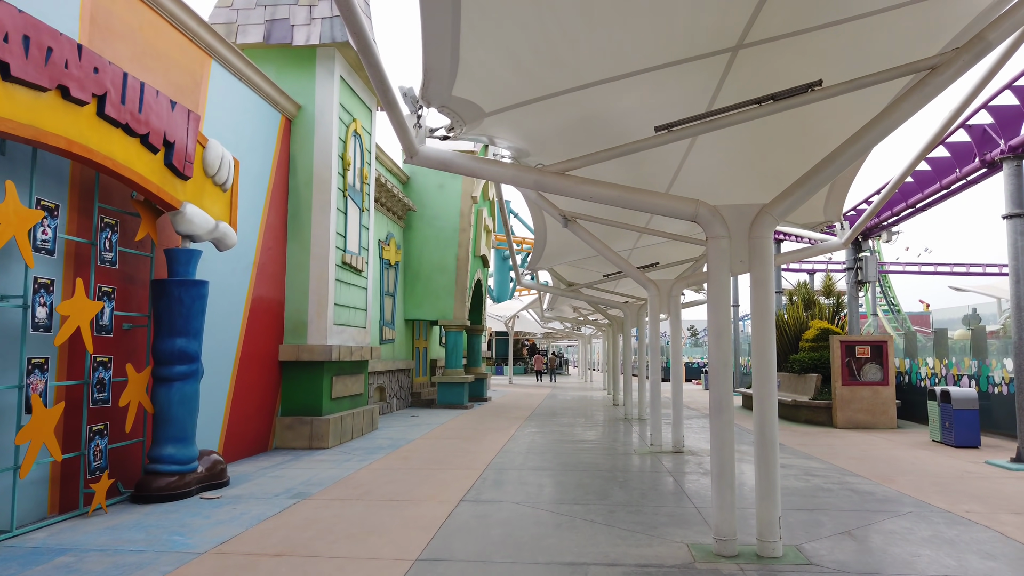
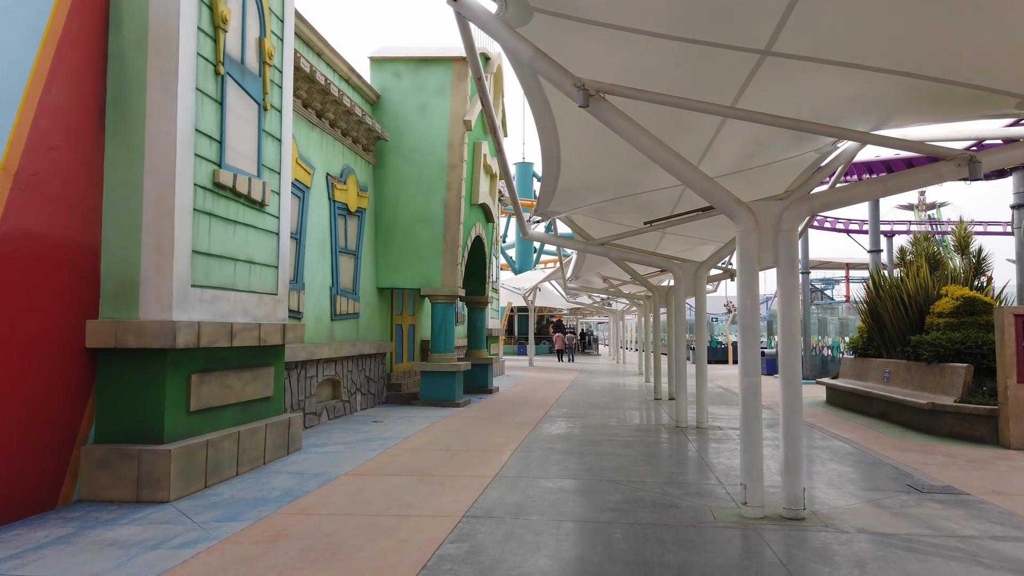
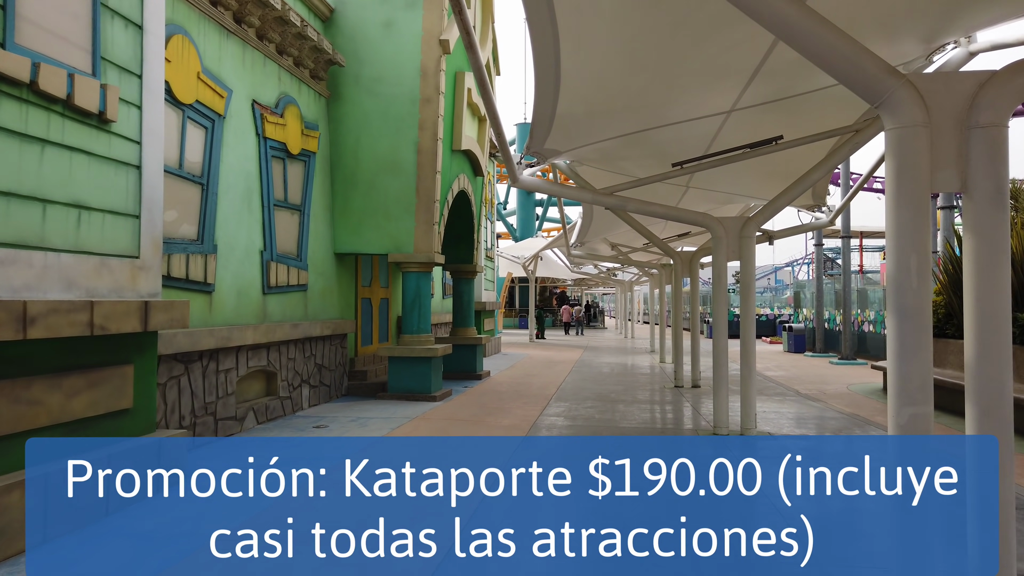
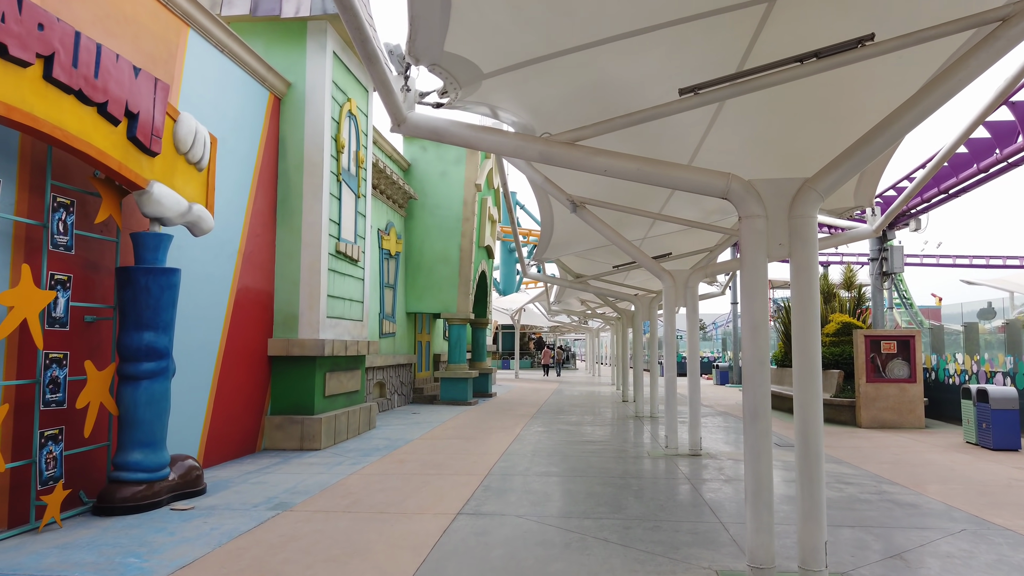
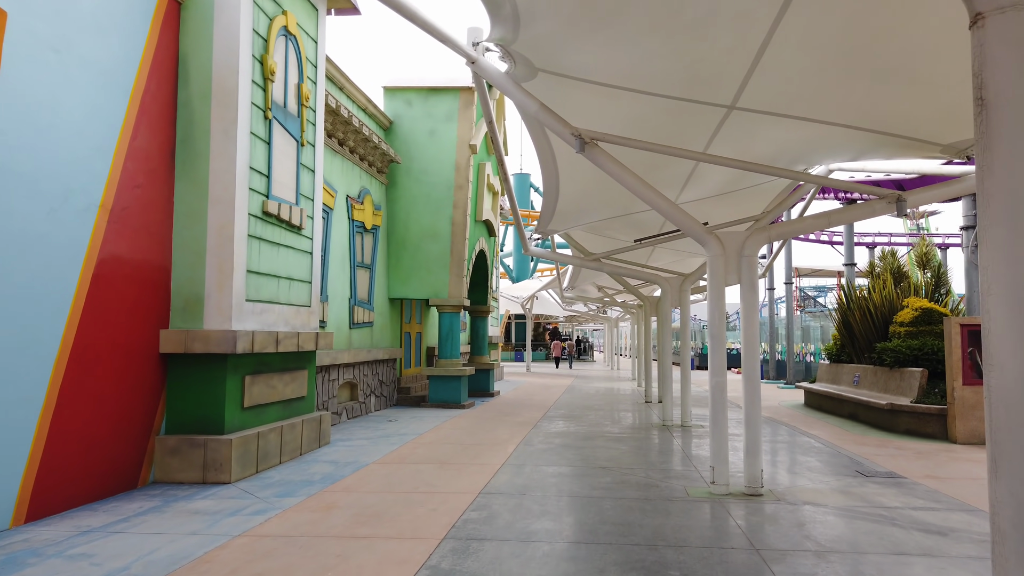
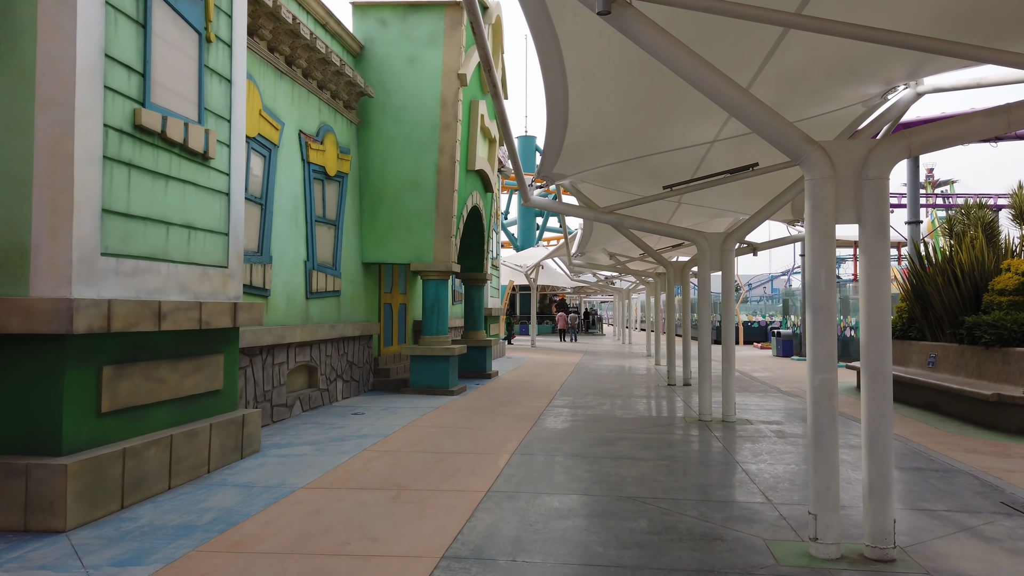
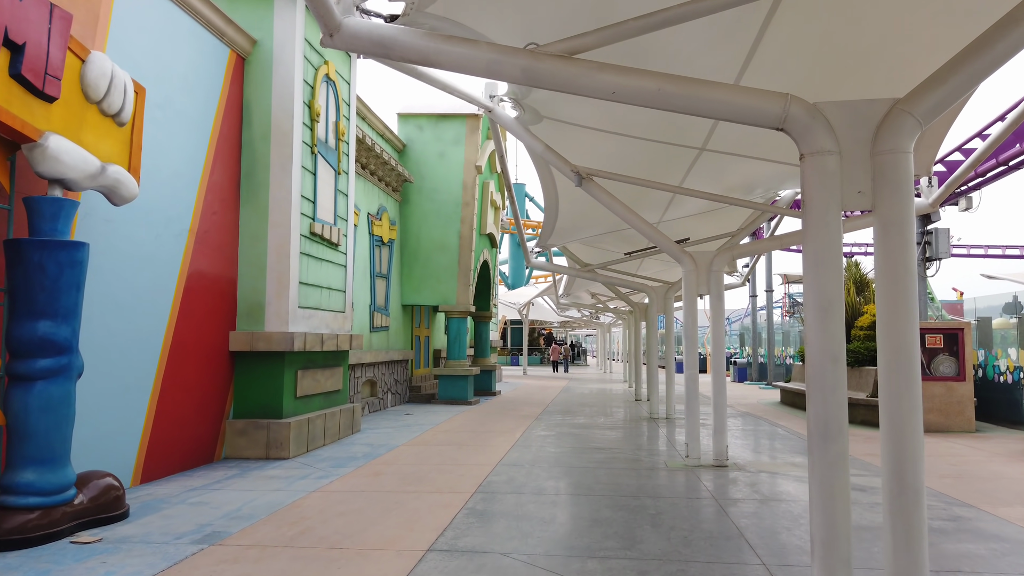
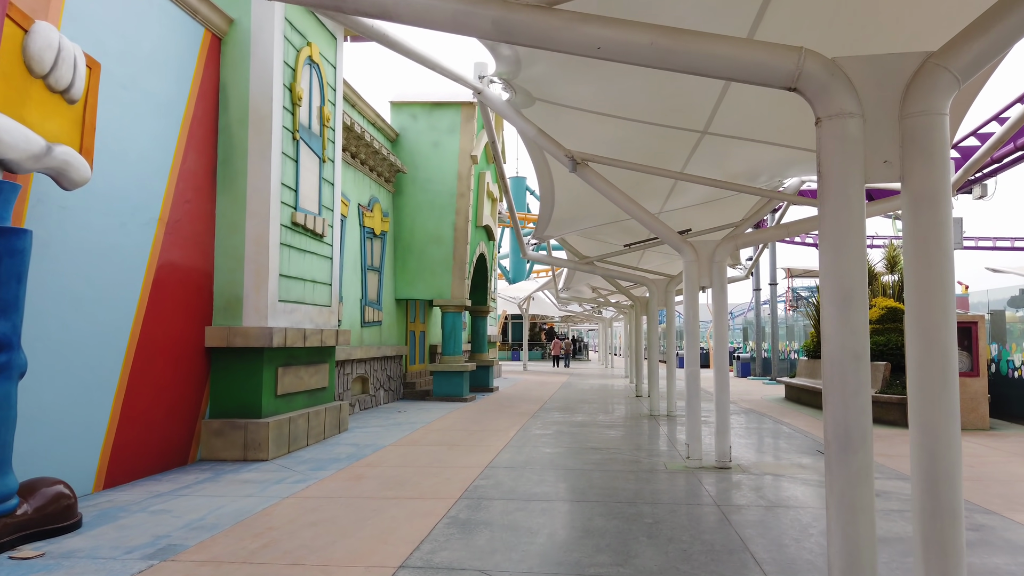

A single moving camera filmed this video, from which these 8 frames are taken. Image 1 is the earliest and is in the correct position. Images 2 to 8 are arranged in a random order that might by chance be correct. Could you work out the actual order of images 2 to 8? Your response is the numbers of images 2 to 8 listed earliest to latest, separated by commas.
4, 7, 8, 5, 2, 6, 3
